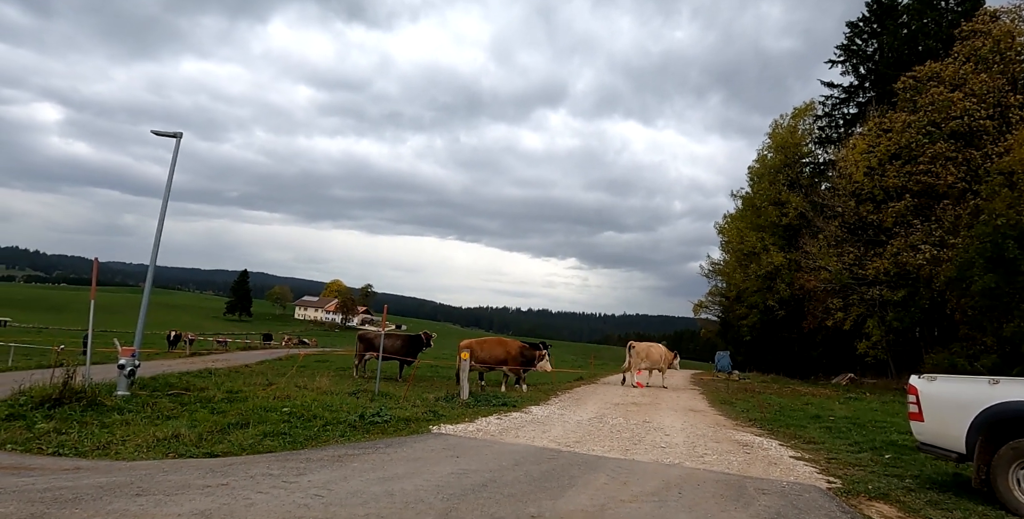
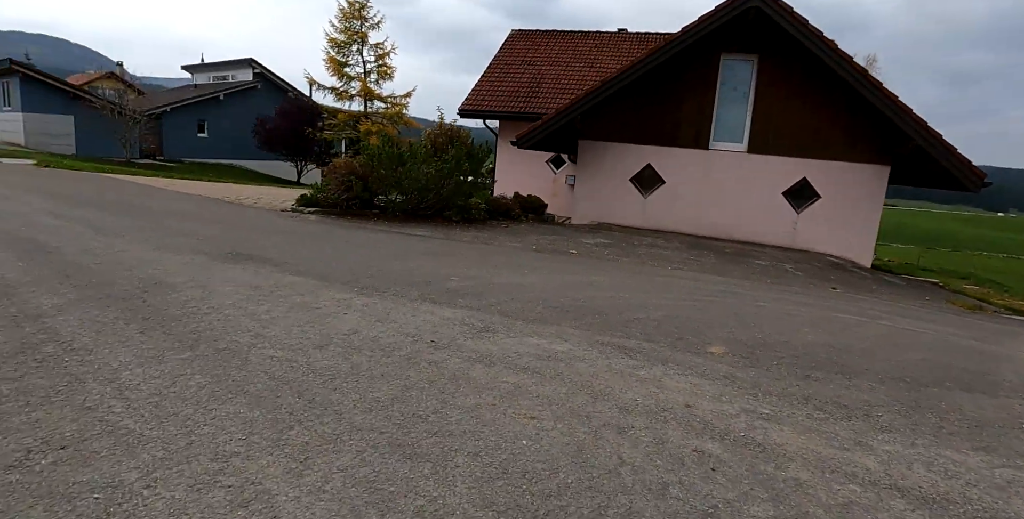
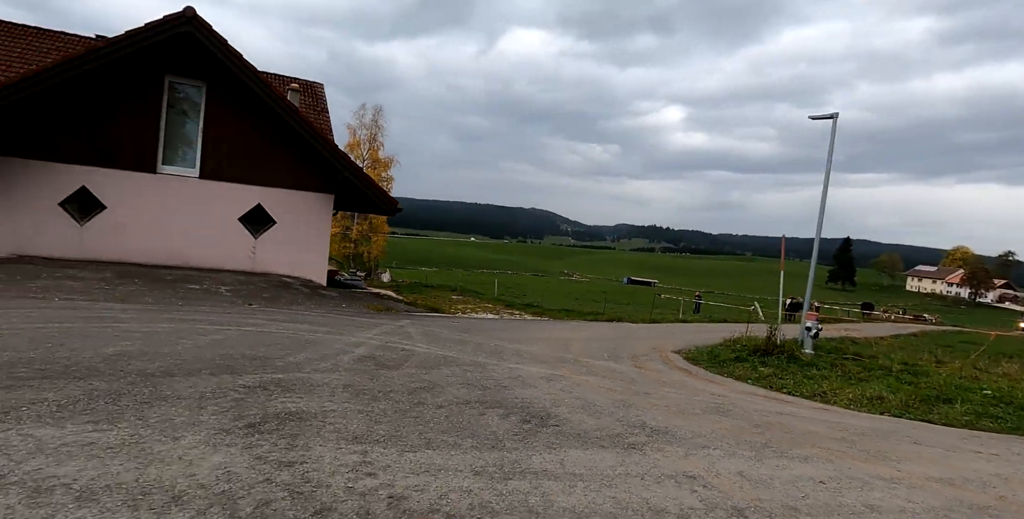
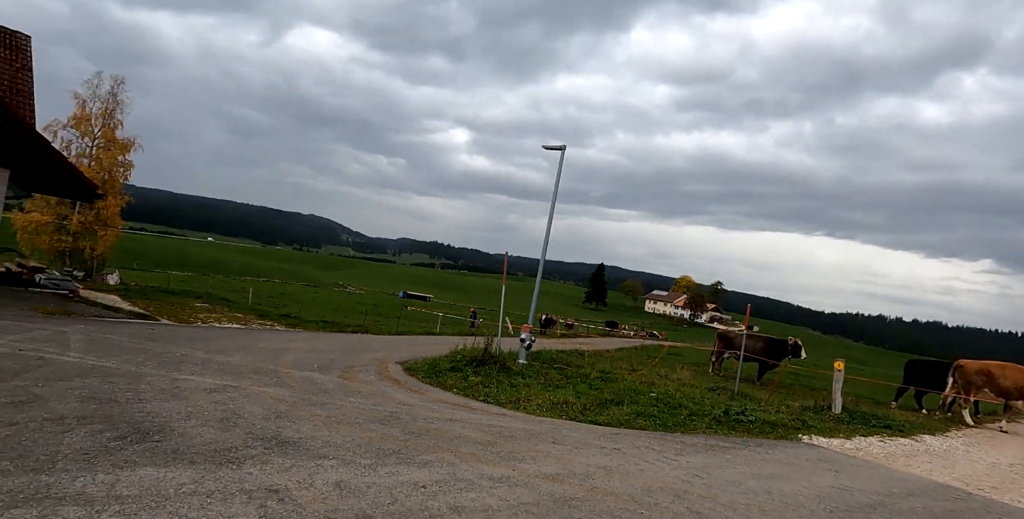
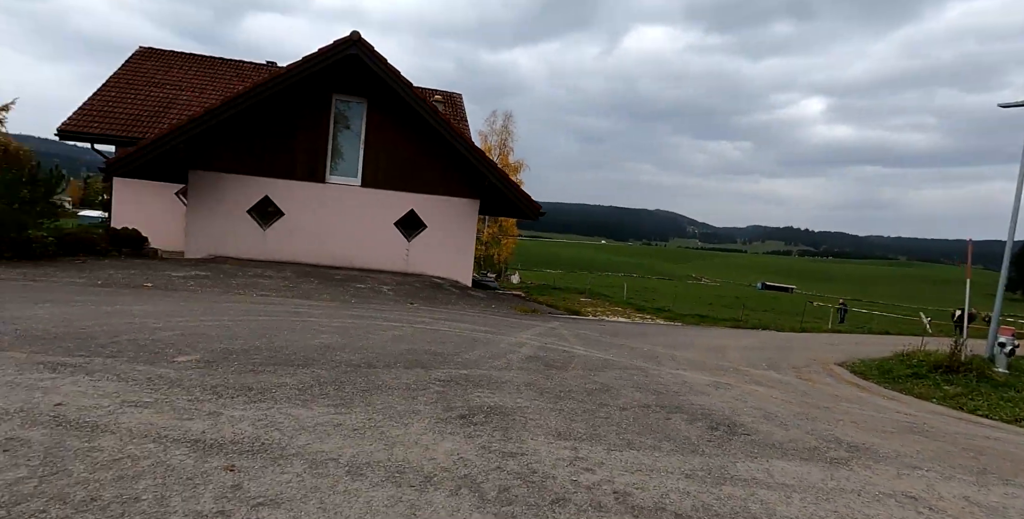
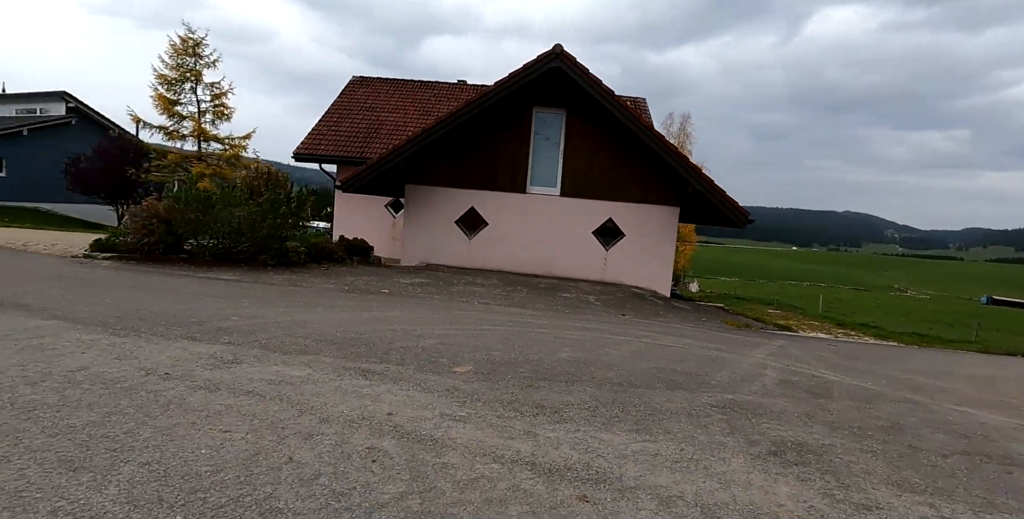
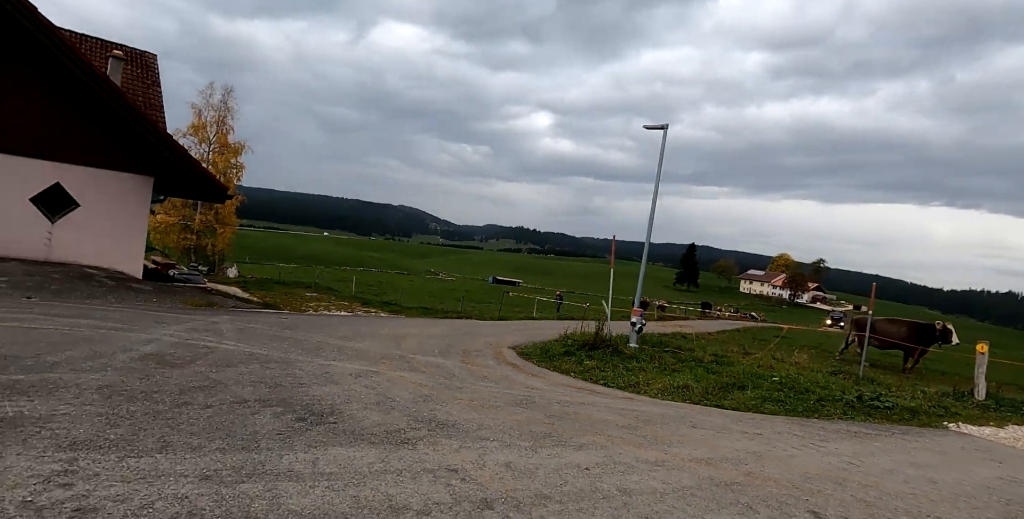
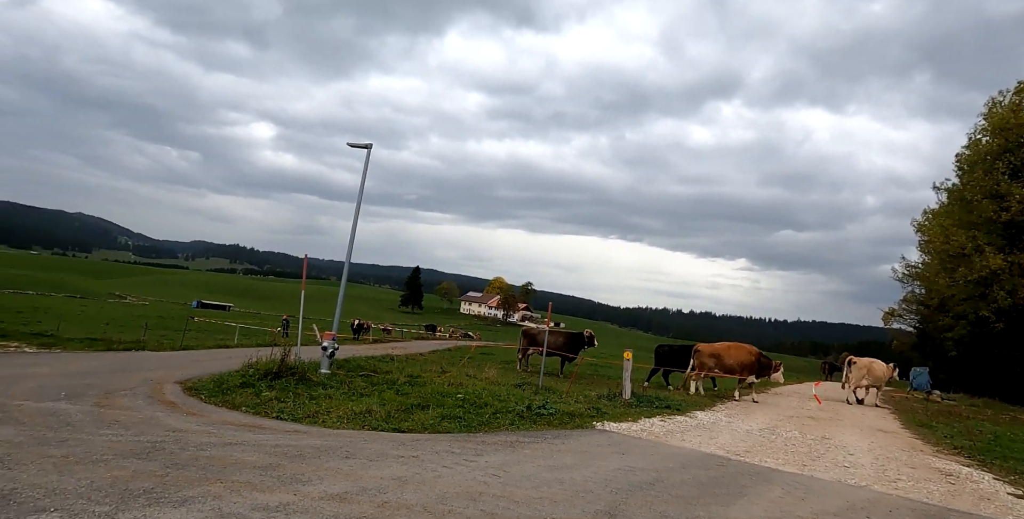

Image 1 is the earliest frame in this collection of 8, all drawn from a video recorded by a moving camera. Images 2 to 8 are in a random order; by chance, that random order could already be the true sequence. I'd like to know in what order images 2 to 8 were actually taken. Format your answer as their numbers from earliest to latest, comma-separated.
8, 4, 7, 3, 5, 6, 2
